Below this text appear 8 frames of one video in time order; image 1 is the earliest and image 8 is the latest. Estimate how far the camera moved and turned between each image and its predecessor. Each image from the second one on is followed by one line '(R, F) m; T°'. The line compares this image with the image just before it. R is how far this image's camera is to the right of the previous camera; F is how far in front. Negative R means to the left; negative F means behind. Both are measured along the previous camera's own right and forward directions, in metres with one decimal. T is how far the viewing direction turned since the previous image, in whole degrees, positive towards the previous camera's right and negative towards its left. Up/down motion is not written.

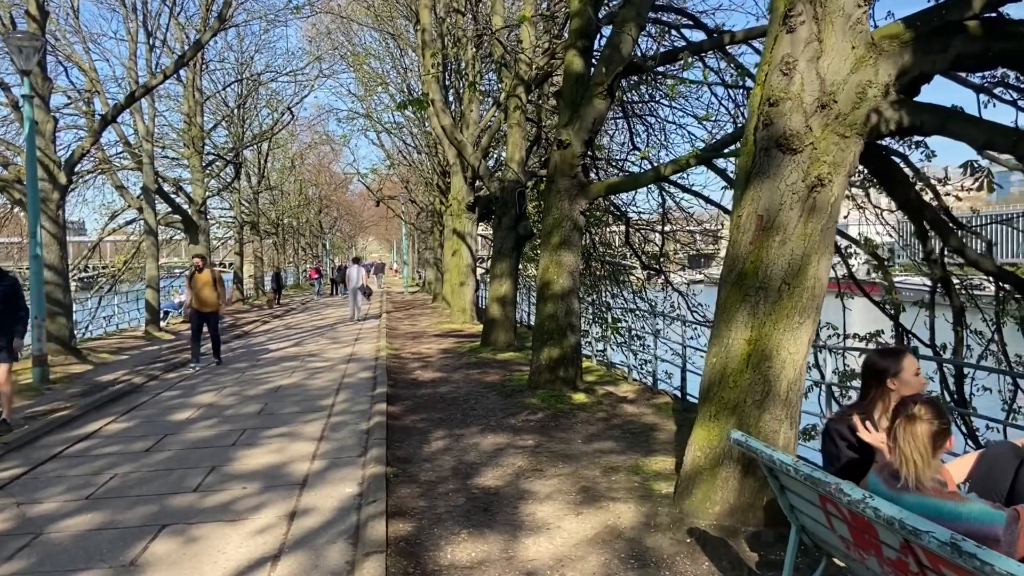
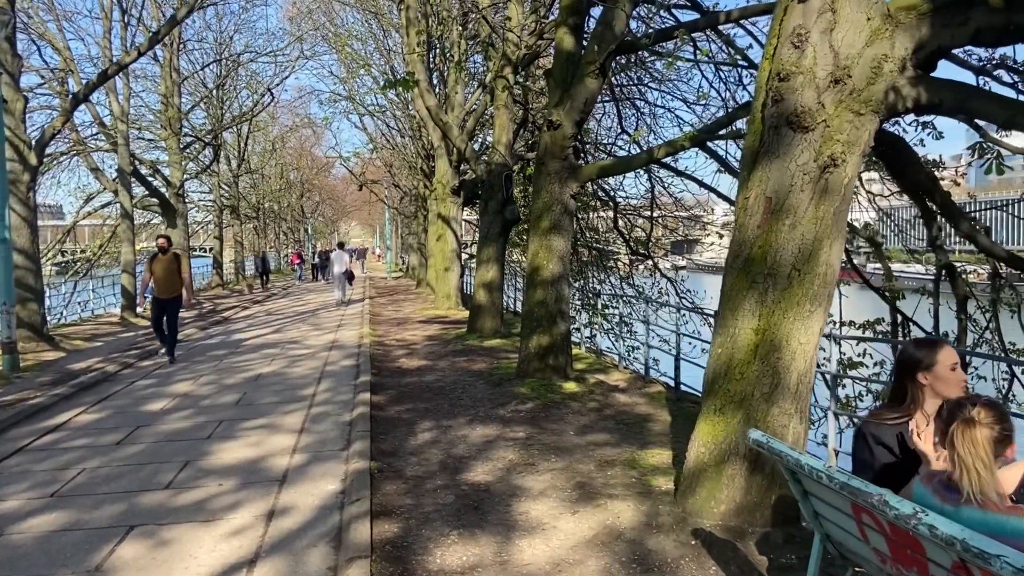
(-0.1, +0.3) m; +1°
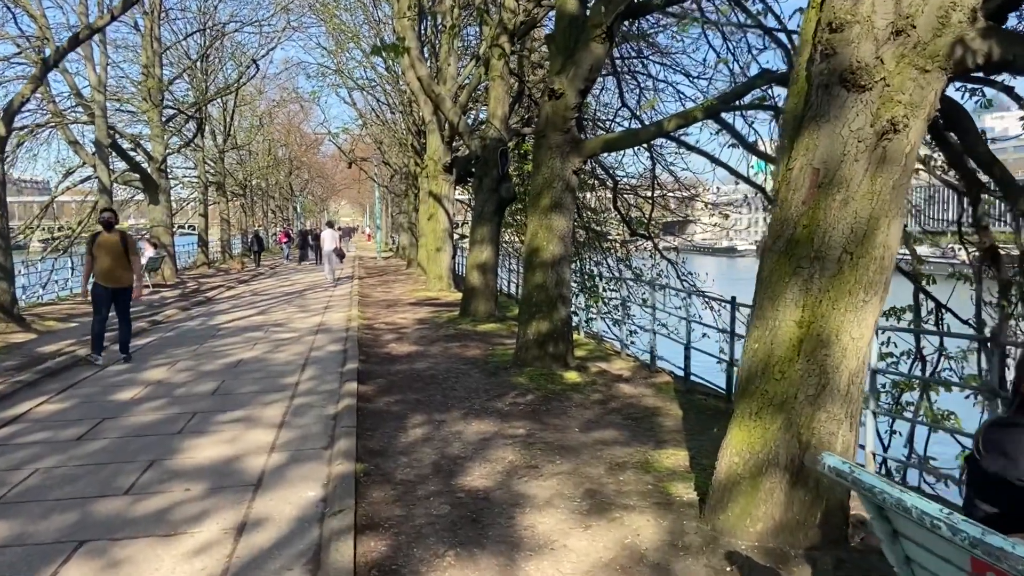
(-0.1, +0.6) m; +1°
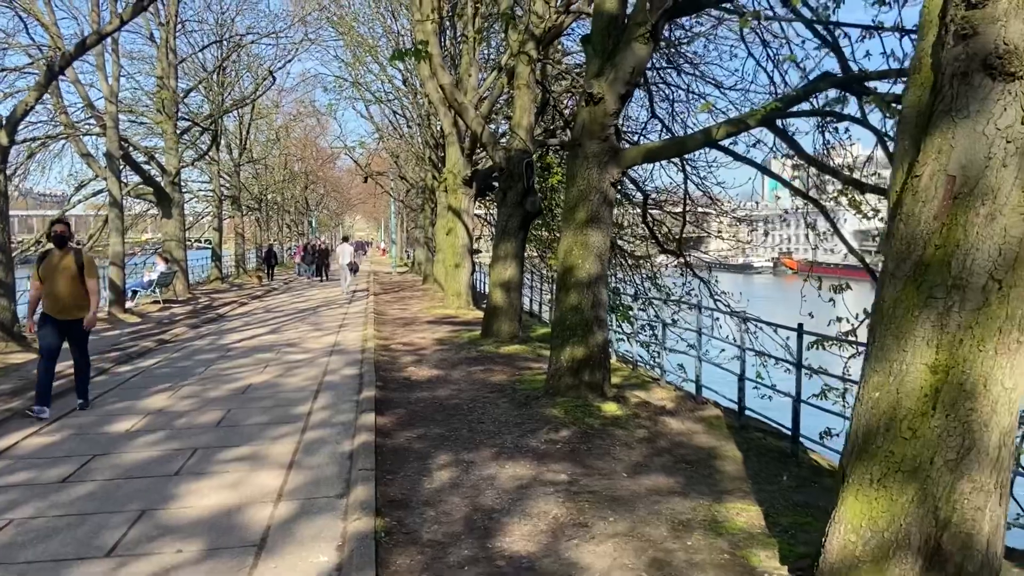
(-0.2, +0.7) m; -1°
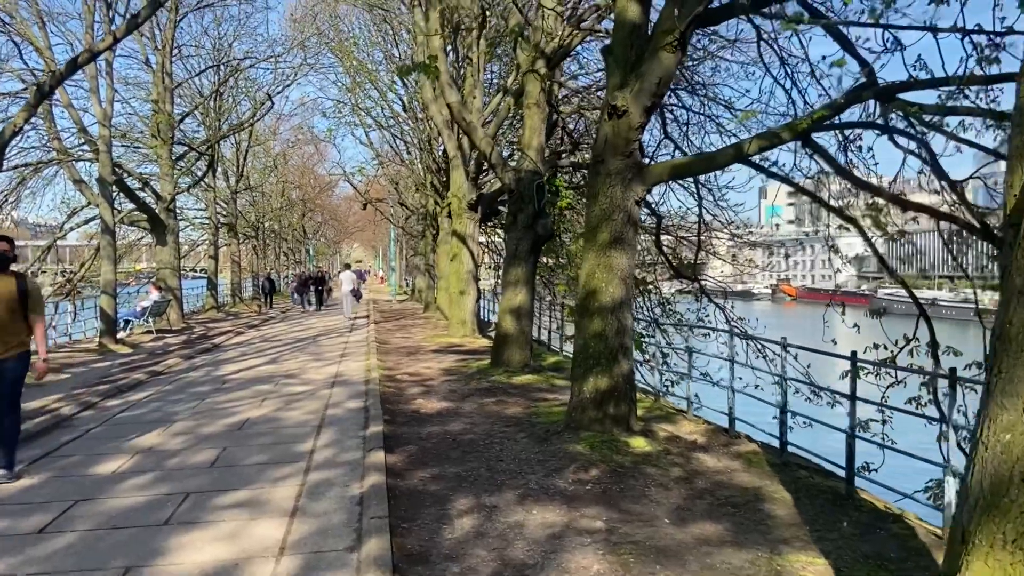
(-0.2, +0.5) m; 0°
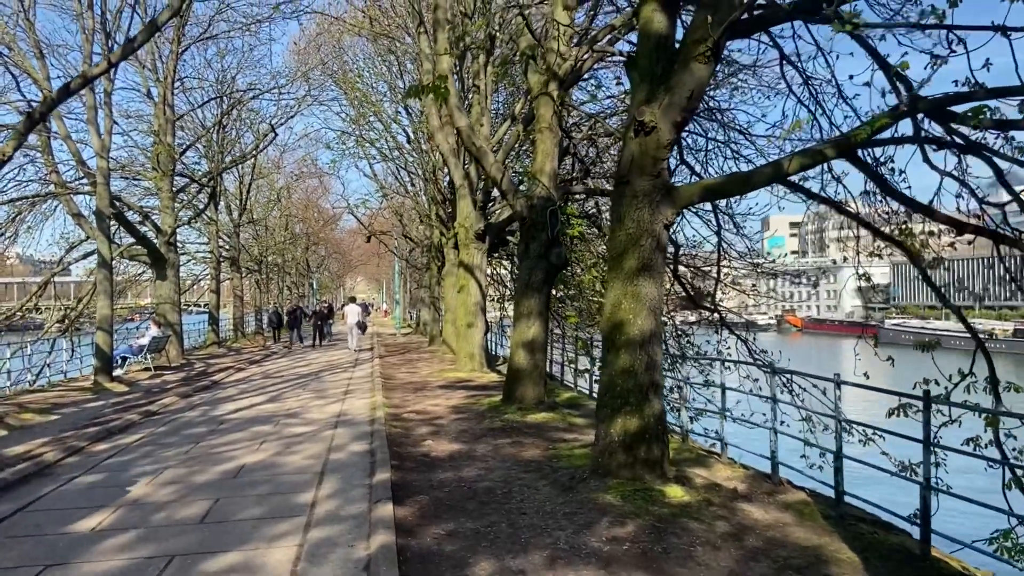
(-0.1, +0.6) m; 0°
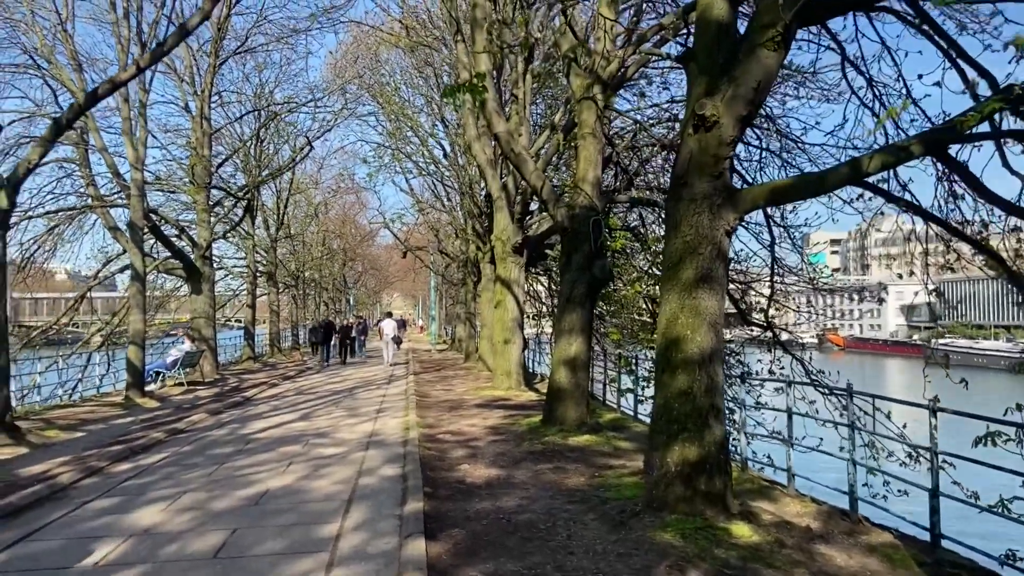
(-0.1, +0.6) m; -3°
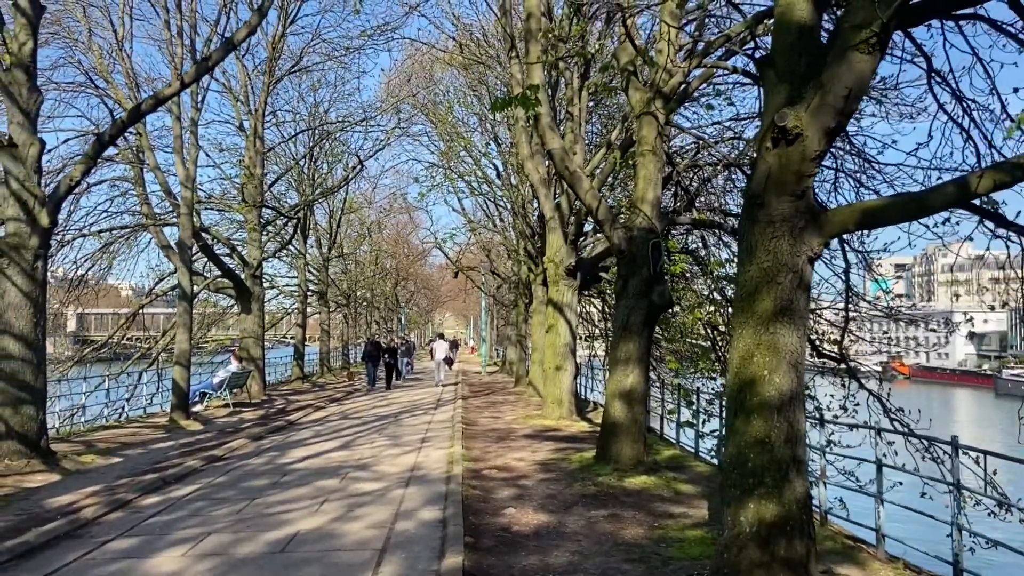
(0.0, +0.6) m; -4°
